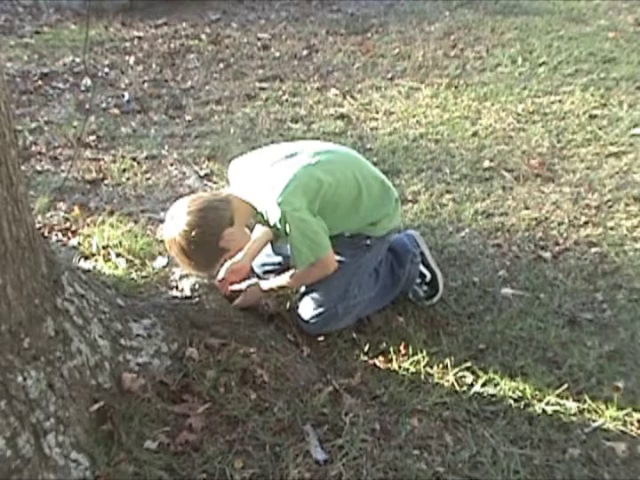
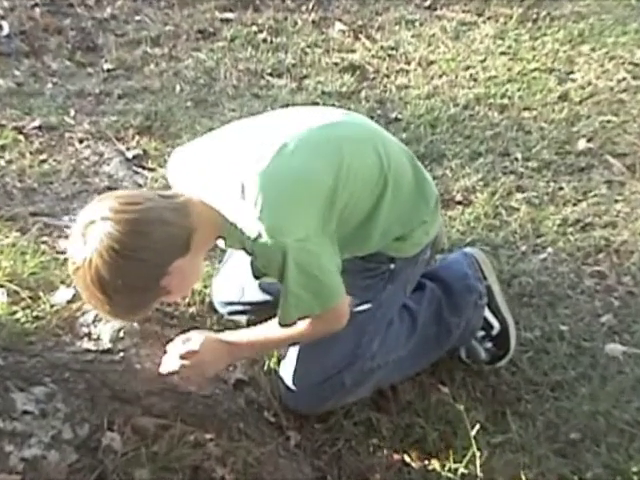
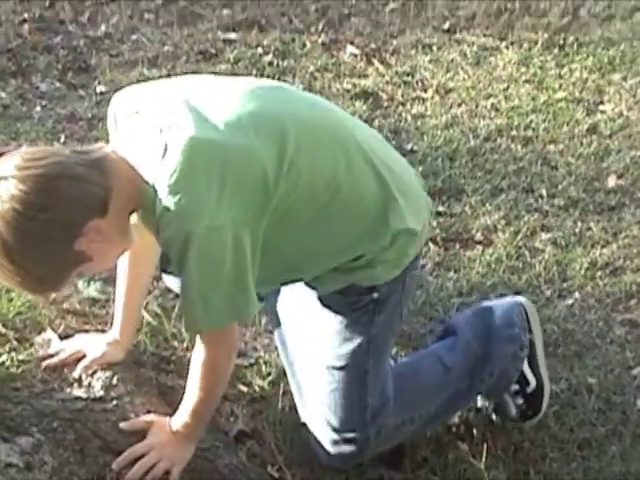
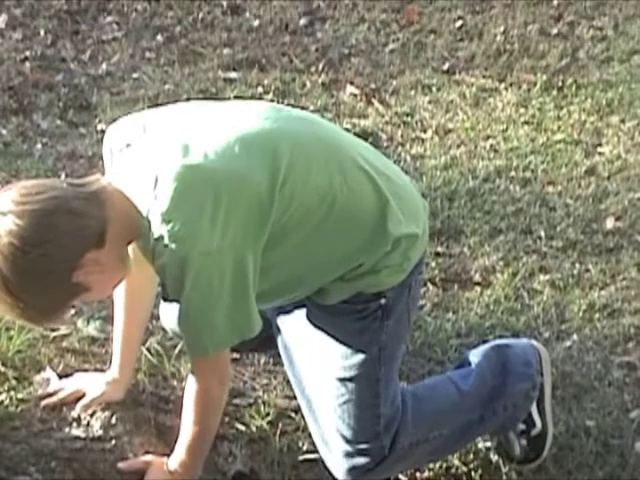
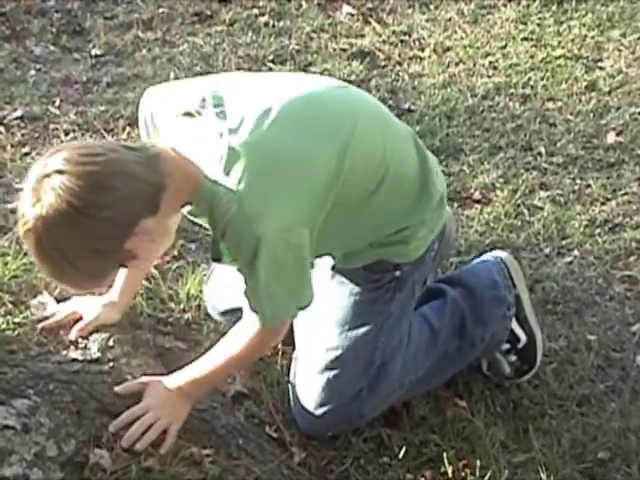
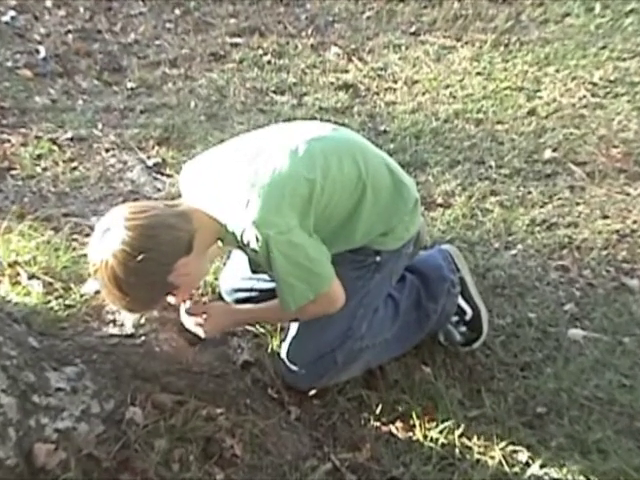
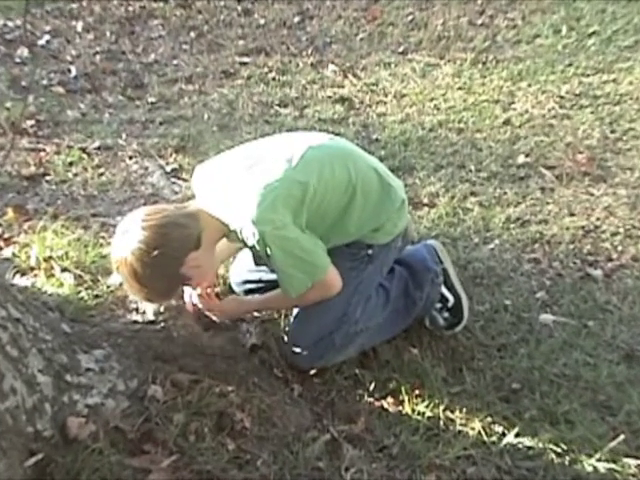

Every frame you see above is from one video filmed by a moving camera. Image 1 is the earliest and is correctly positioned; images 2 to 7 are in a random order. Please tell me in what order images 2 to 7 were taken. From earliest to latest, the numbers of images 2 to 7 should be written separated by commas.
7, 6, 2, 5, 3, 4
